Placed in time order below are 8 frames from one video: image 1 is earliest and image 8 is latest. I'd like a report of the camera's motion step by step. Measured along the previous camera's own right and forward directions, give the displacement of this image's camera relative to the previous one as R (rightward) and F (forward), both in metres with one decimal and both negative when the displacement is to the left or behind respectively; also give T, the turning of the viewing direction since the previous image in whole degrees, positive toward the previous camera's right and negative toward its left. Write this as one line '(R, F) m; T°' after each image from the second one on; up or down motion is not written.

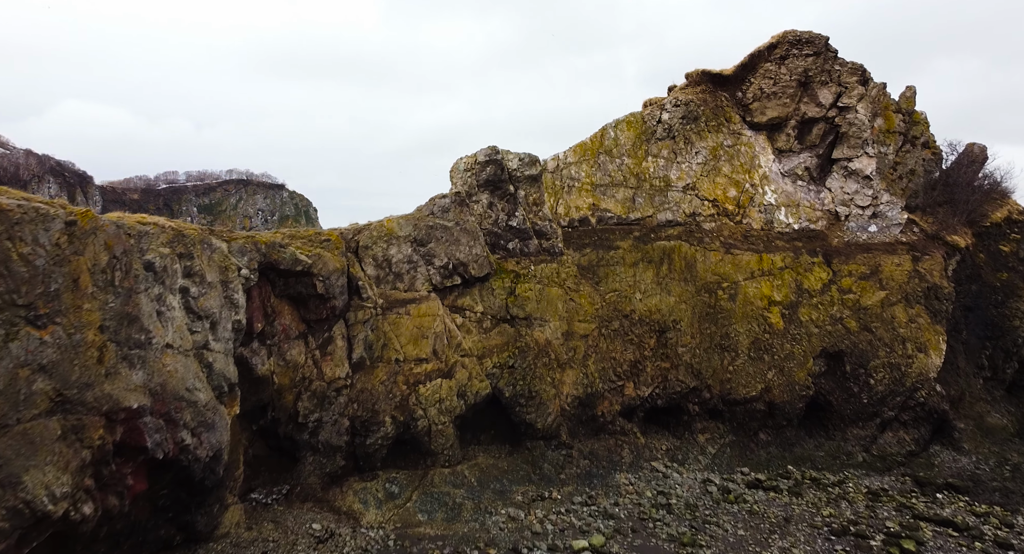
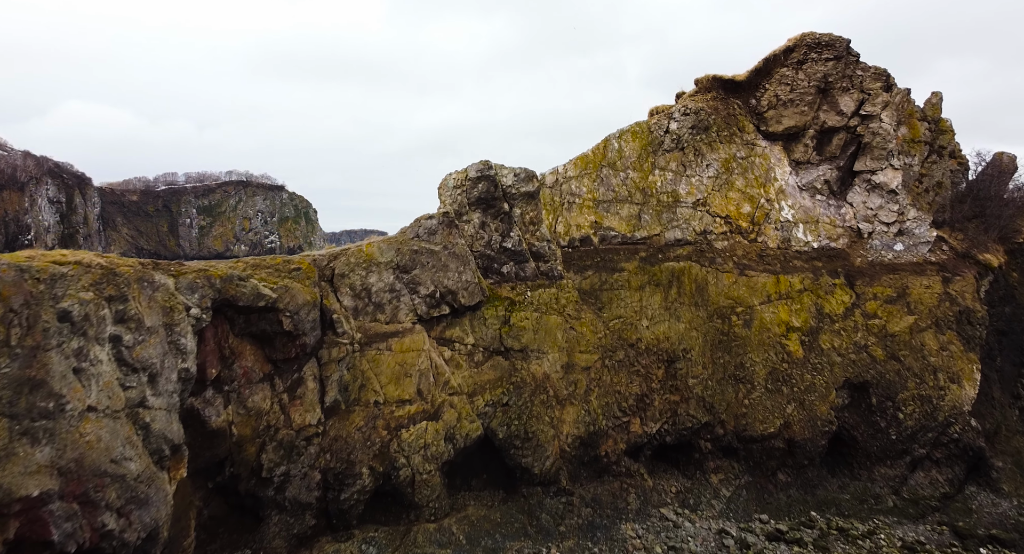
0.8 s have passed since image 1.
(+0.1, +1.7) m; 0°
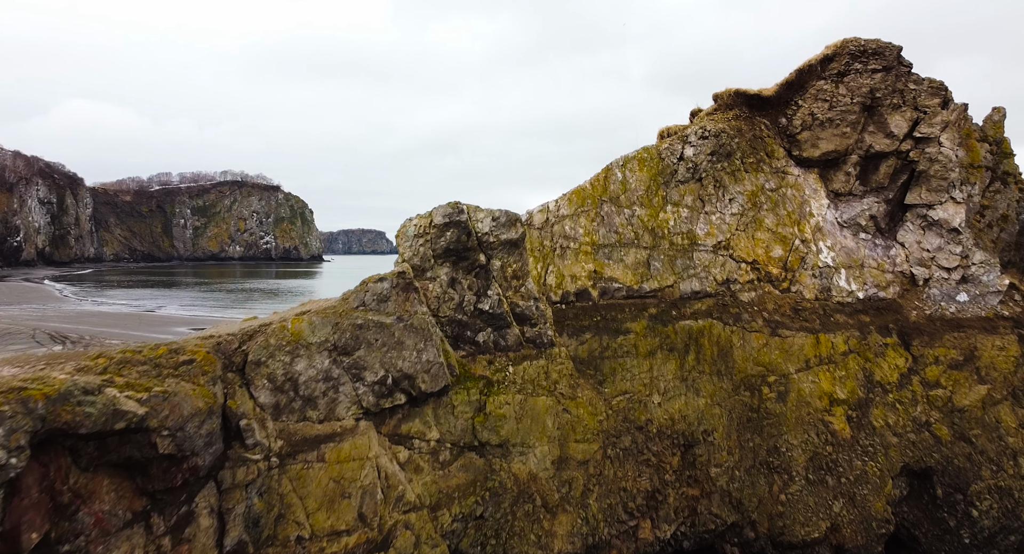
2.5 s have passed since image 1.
(+0.4, +3.7) m; +1°
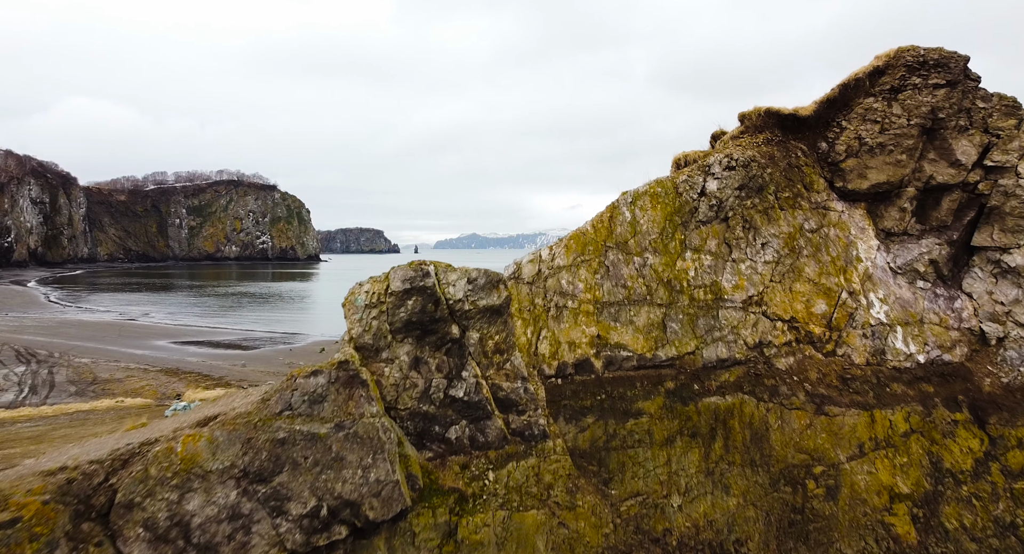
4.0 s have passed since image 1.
(+0.3, +3.1) m; 0°
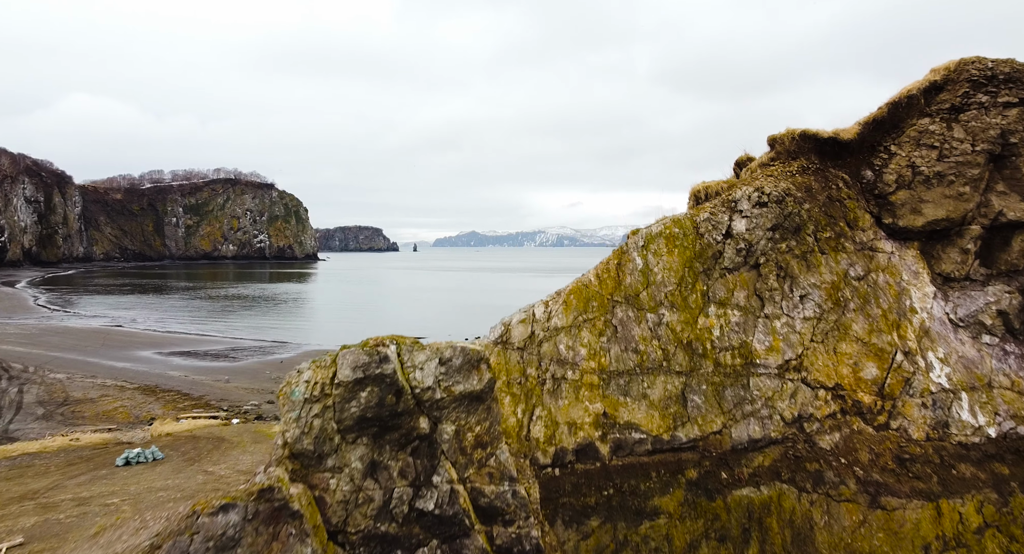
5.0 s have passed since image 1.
(+0.2, +2.3) m; 0°
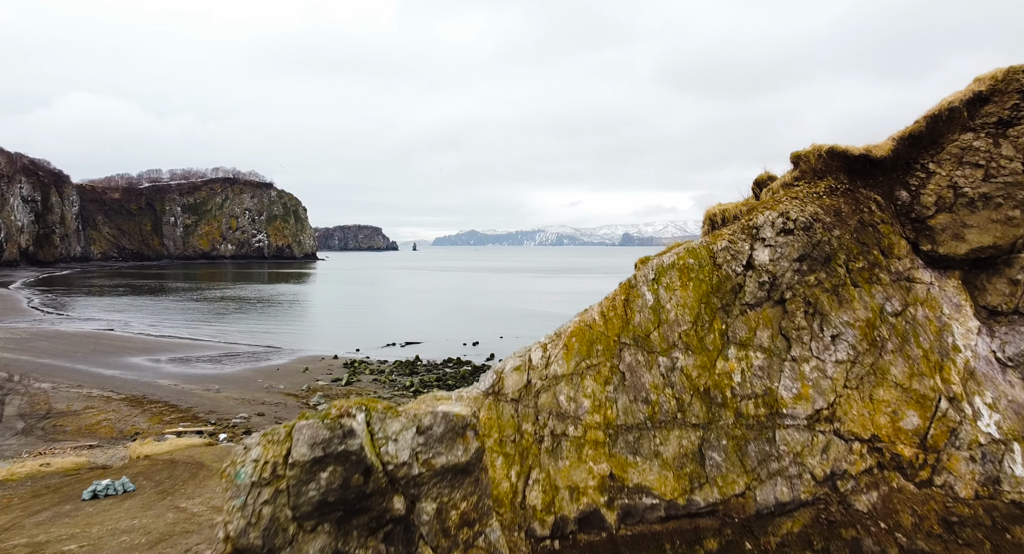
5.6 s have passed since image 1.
(+0.1, +1.3) m; 0°
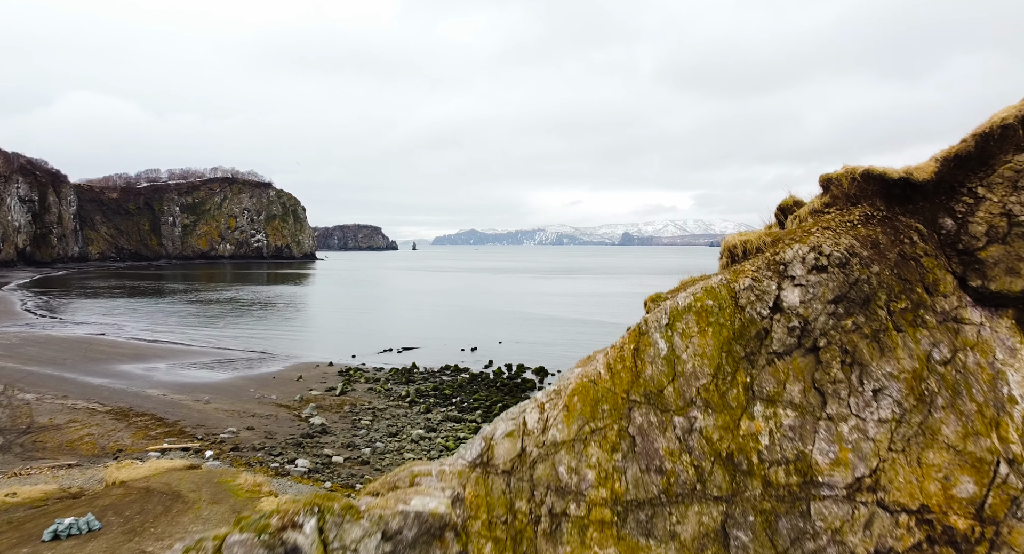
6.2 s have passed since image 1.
(+0.1, +1.3) m; 0°
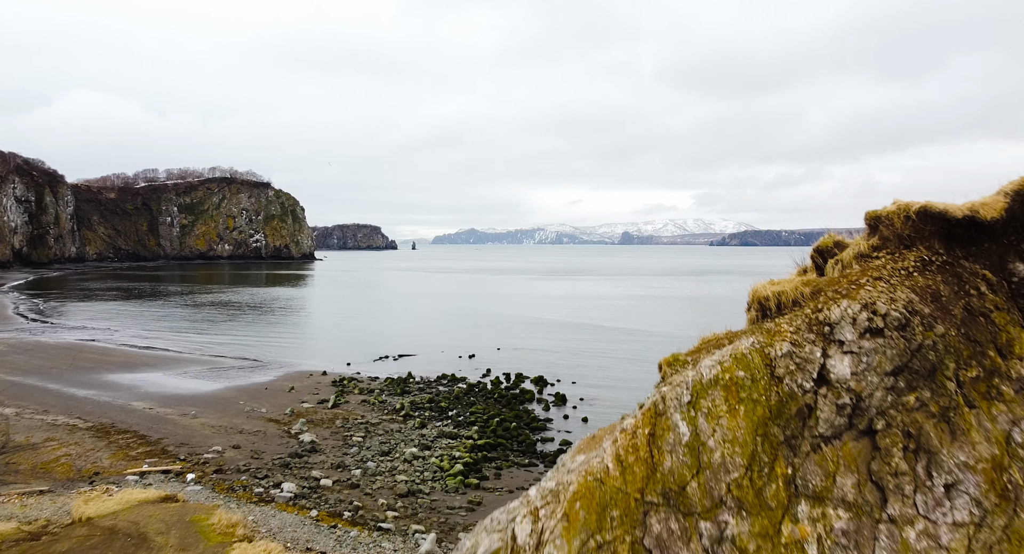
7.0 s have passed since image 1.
(+0.2, +1.6) m; 0°
